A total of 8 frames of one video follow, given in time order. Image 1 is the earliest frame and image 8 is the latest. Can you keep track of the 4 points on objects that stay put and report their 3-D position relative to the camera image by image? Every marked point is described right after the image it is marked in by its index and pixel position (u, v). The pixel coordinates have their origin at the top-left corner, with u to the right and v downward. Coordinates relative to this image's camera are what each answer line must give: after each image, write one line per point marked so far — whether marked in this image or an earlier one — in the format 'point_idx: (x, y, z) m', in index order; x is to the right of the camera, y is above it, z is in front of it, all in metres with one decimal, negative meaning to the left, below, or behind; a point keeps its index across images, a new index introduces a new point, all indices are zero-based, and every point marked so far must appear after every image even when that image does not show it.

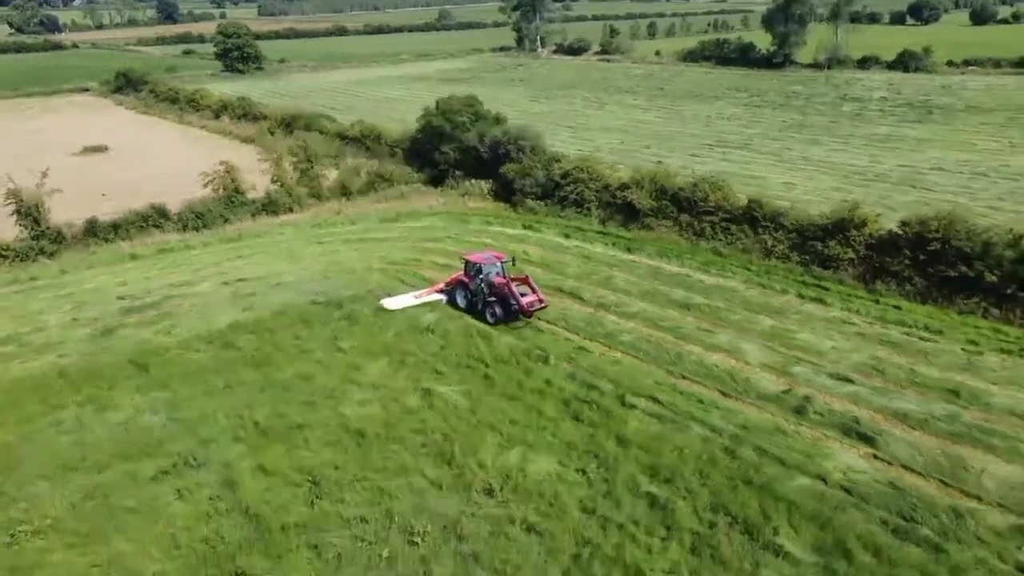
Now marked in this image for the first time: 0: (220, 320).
0: (-6.7, -0.8, +18.5) m
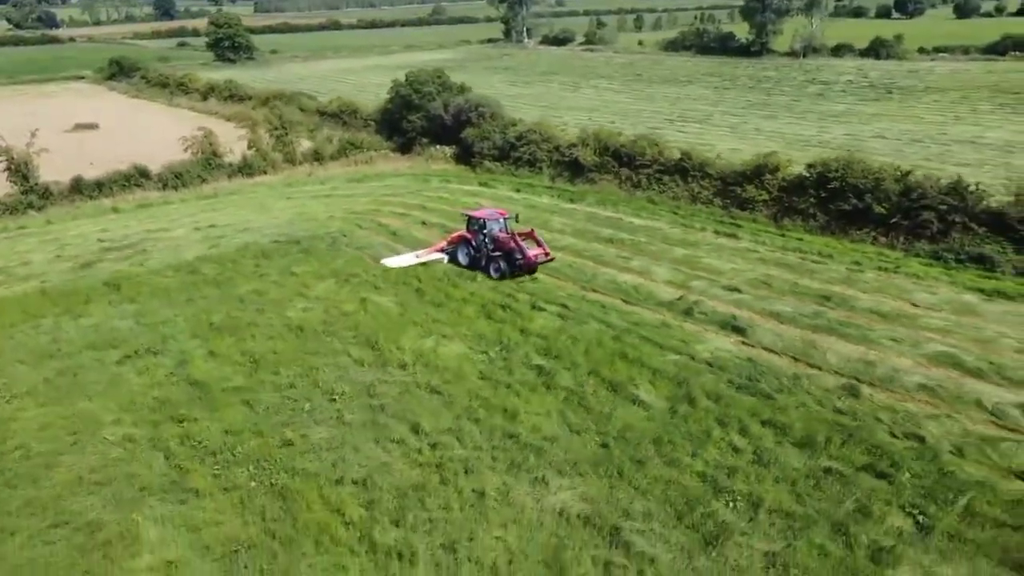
0: (-8.2, +0.8, +20.5) m
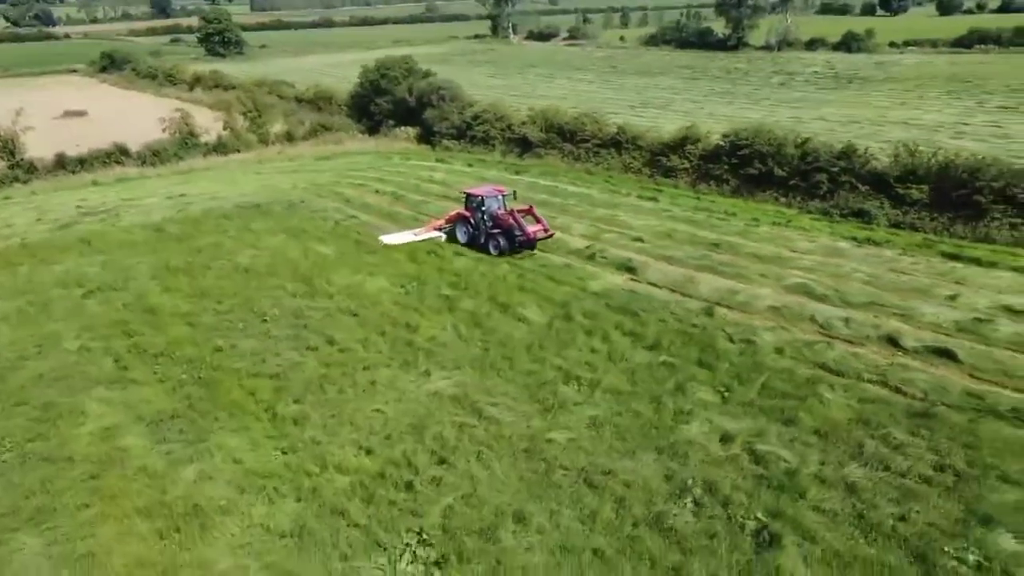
0: (-9.9, +2.0, +22.5) m
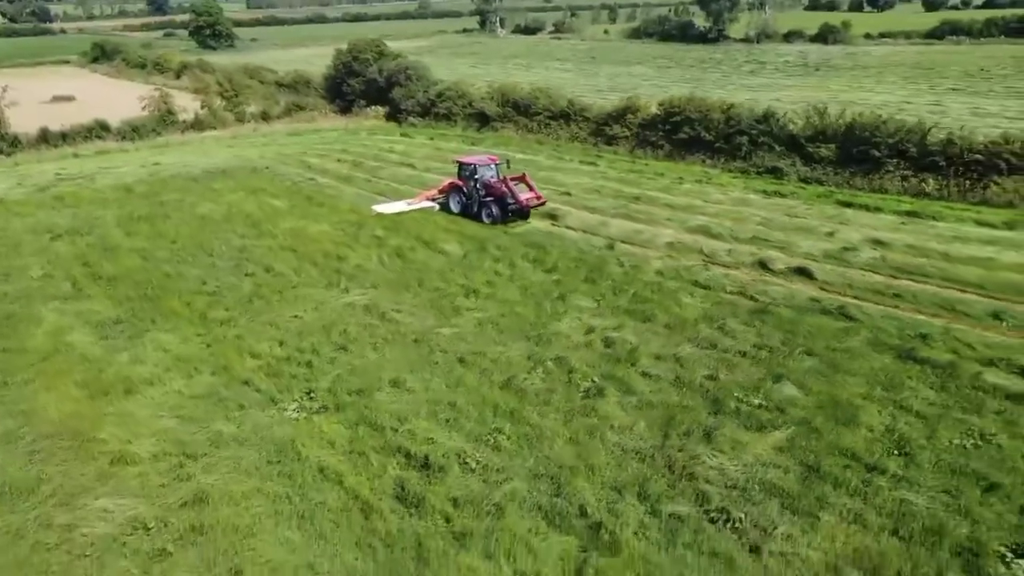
0: (-11.5, +3.2, +24.1) m
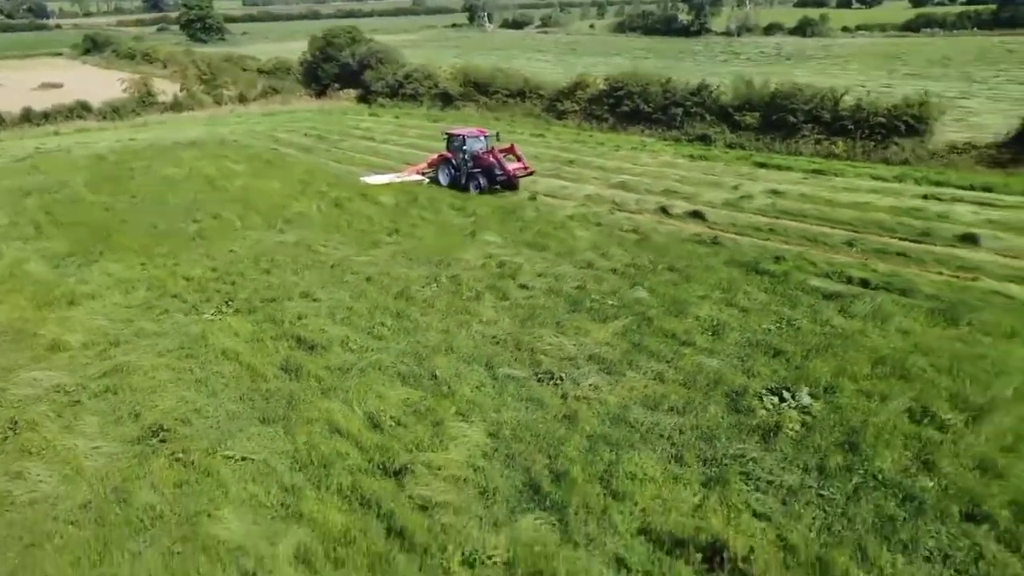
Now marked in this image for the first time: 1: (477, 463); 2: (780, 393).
0: (-13.0, +4.3, +25.5) m
1: (-0.3, -1.5, +7.0) m
2: (+2.6, -1.0, +7.8) m
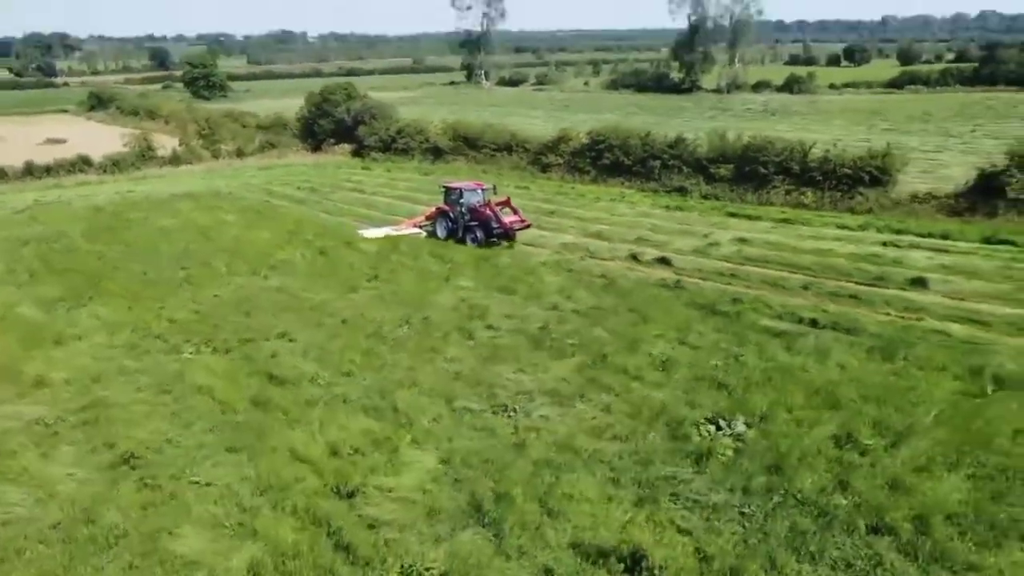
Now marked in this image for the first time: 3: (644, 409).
0: (-13.4, +2.8, +26.3) m
1: (-0.8, -1.8, +7.4) m
2: (+2.1, -1.4, +8.3) m
3: (+1.4, -1.3, +8.7) m
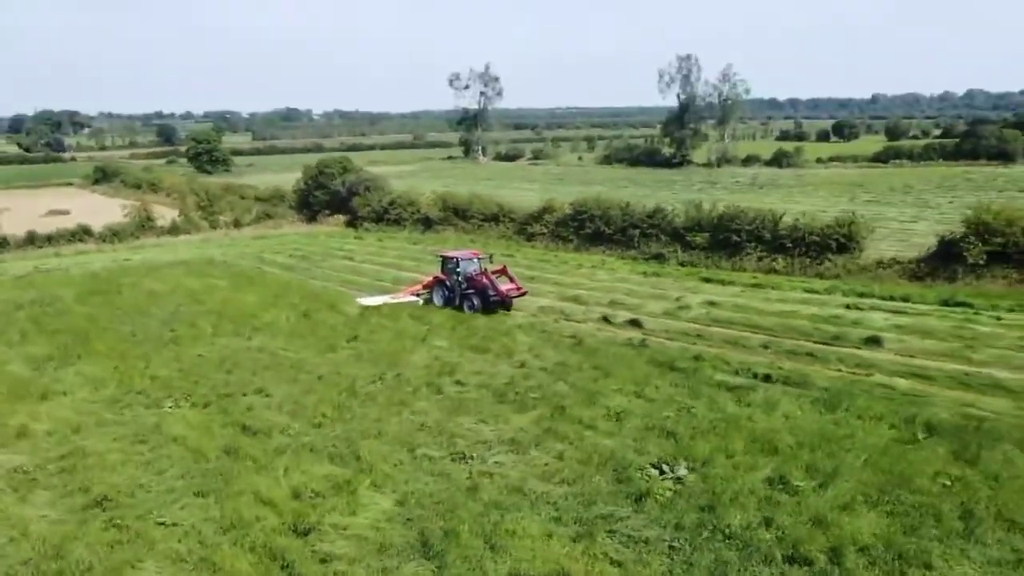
0: (-13.9, +0.6, +27.0) m
1: (-1.3, -2.3, +7.8) m
2: (+1.6, -1.9, +8.7) m
3: (+0.9, -1.9, +9.2) m
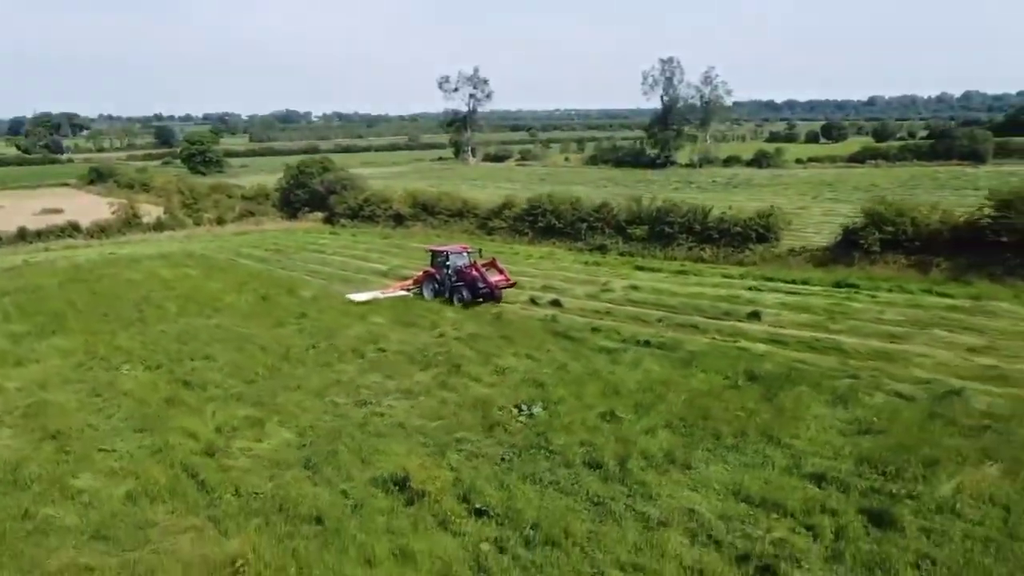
0: (-15.4, +0.9, +28.8) m
1: (-2.8, -1.9, +9.6) m
2: (+0.1, -1.6, +10.5) m
3: (-0.6, -1.5, +11.0) m
